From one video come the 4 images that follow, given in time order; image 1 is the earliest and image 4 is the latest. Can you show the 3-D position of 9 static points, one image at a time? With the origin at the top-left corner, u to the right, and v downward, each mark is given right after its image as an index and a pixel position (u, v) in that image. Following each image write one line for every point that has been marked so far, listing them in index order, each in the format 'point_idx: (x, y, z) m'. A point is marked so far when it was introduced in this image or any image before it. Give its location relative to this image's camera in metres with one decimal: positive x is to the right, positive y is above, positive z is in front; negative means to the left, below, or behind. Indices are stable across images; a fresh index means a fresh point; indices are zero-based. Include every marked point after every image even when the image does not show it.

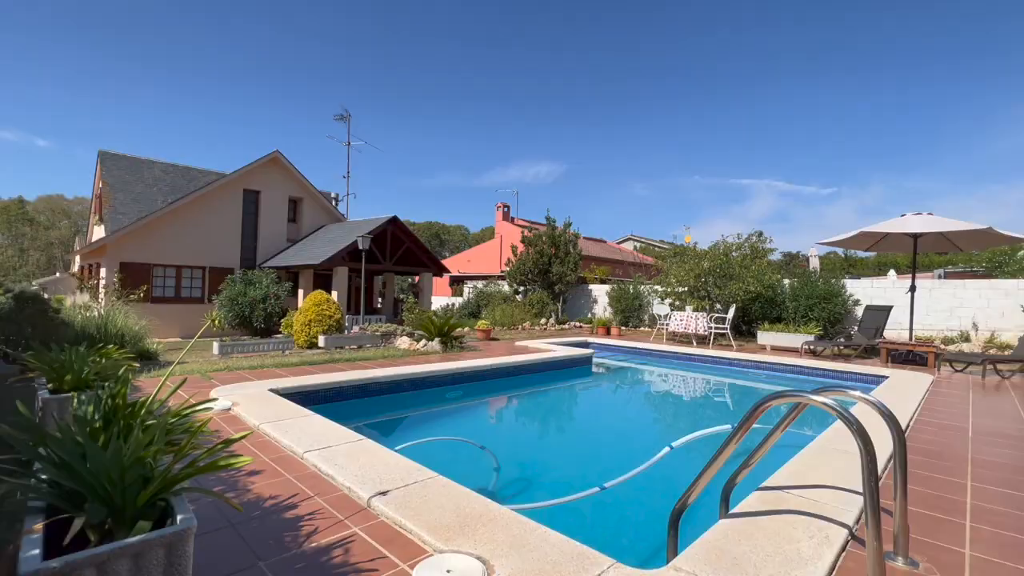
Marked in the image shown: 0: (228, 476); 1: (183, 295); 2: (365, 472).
0: (-1.9, -1.2, +3.1) m
1: (-11.5, -0.2, +16.5) m
2: (-1.0, -1.2, +3.1) m
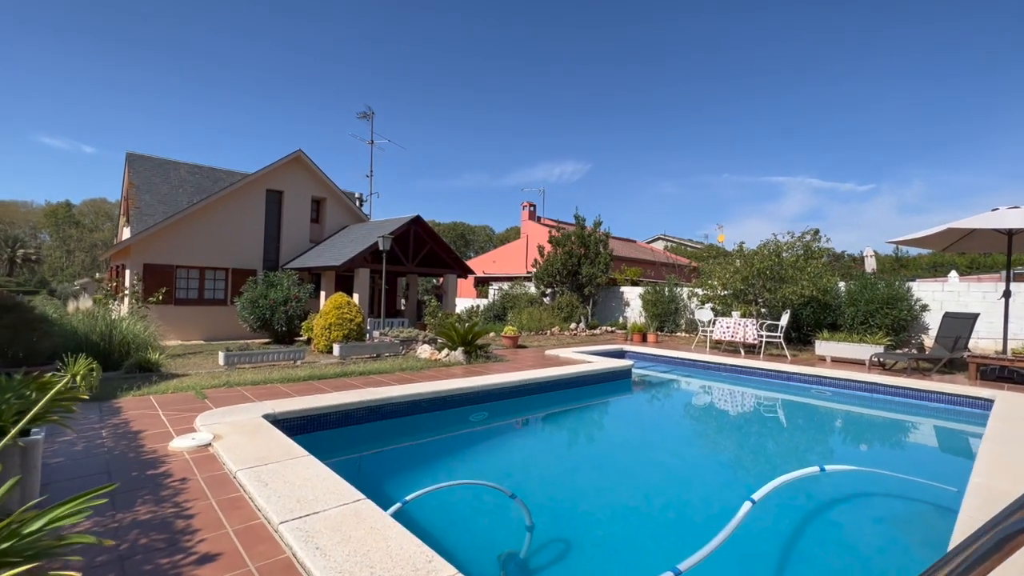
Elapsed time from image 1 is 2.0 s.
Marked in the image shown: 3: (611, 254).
0: (-1.6, -1.3, +2.2) m
1: (-10.5, -0.3, +16.2) m
2: (-0.7, -1.3, +2.2) m
3: (+4.0, +1.4, +19.1) m
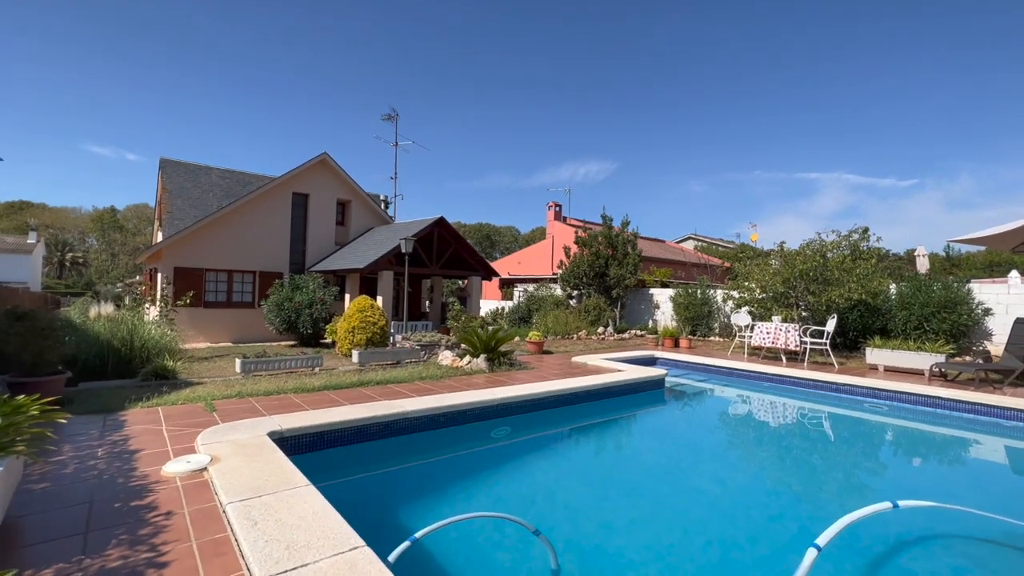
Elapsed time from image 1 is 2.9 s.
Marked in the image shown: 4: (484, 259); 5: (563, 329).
0: (-1.6, -1.4, +1.9) m
1: (-9.7, -0.4, +16.3) m
2: (-0.7, -1.4, +1.8) m
3: (+5.0, +1.3, +18.4) m
4: (-1.1, +1.1, +17.8) m
5: (+1.8, -1.5, +16.7) m
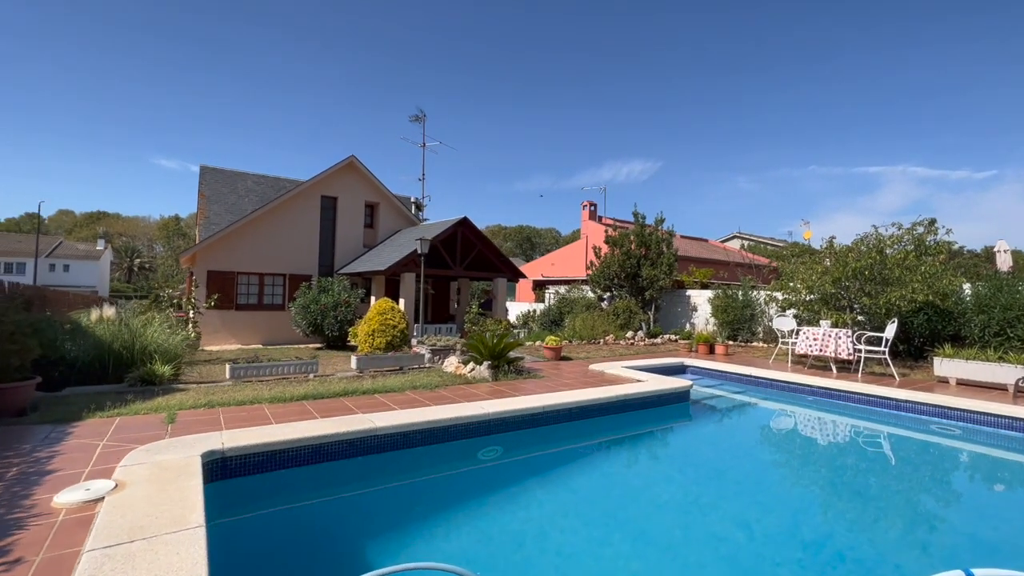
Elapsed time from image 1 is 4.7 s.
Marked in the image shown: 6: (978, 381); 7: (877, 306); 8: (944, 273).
0: (-2.1, -1.4, +1.3) m
1: (-8.8, -0.5, +16.4) m
2: (-1.2, -1.4, +1.2) m
3: (+6.0, +1.2, +17.2) m
4: (-0.2, +1.0, +17.2) m
5: (+2.6, -1.5, +15.8) m
6: (+8.9, -1.8, +9.0) m
7: (+8.5, -0.4, +10.8) m
8: (+9.7, +0.3, +10.6) m
